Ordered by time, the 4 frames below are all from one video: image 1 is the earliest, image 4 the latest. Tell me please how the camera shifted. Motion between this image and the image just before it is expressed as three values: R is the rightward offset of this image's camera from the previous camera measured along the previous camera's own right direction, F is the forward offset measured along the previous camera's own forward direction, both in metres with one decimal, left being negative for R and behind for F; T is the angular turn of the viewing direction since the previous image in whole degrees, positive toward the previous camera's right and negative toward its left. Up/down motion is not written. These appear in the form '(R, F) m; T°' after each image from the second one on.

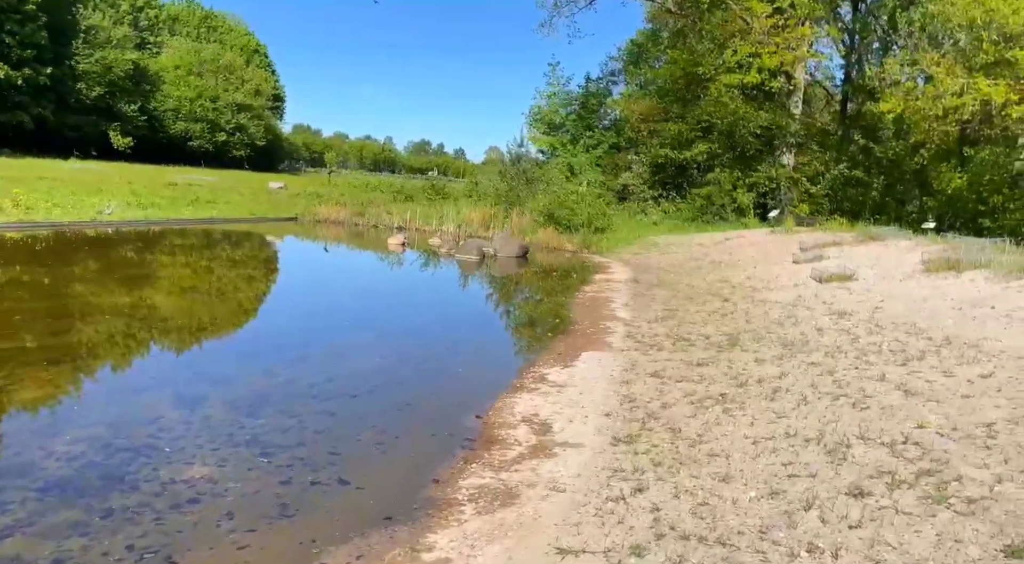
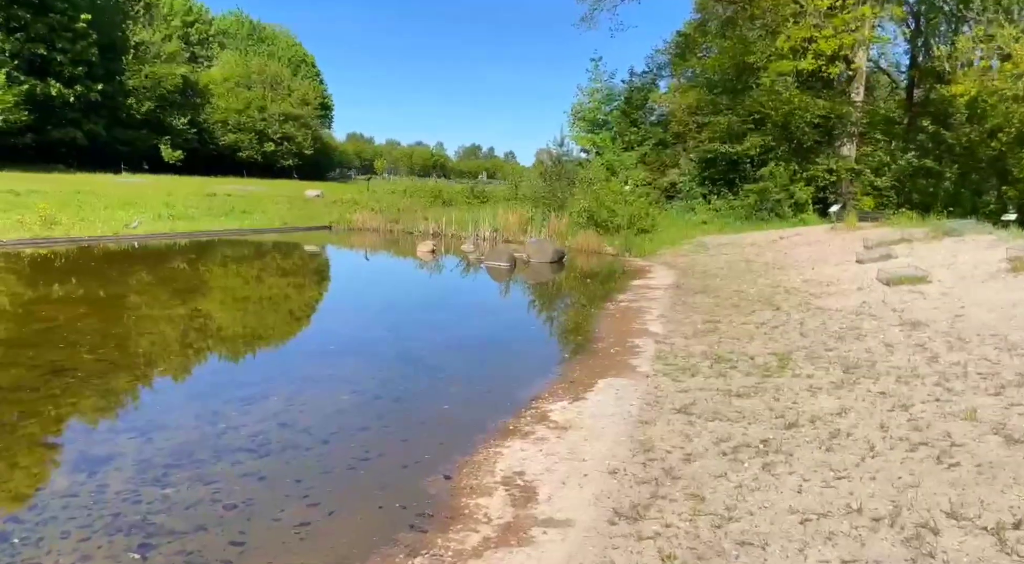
(+0.5, +1.0) m; -5°
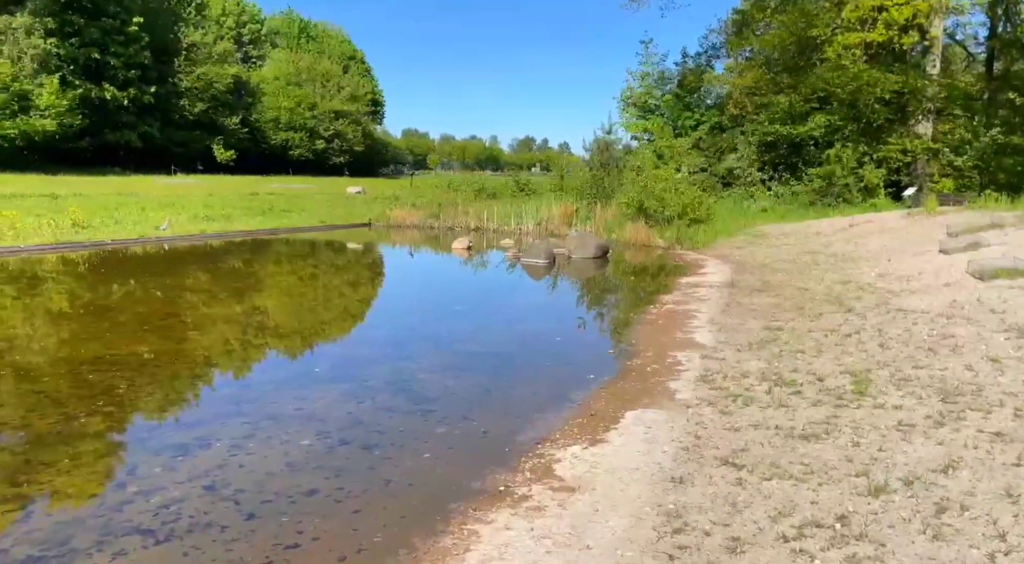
(+0.4, +1.1) m; -5°
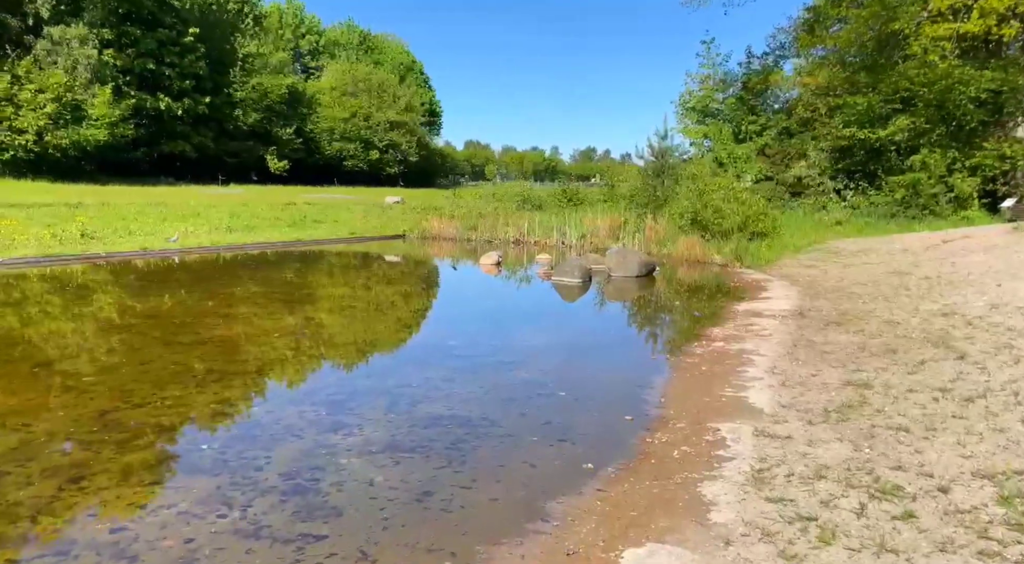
(+0.6, +1.9) m; -5°
